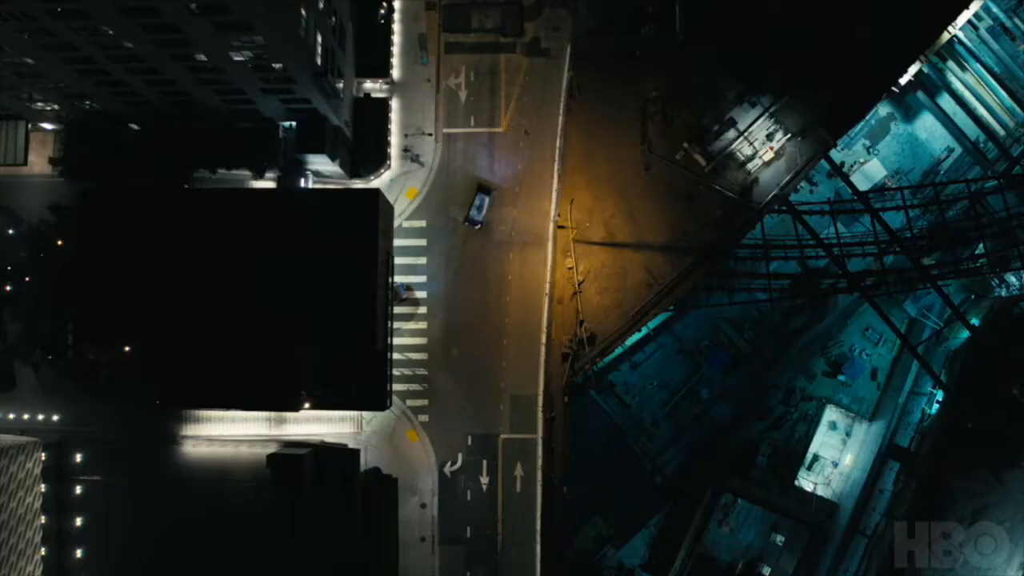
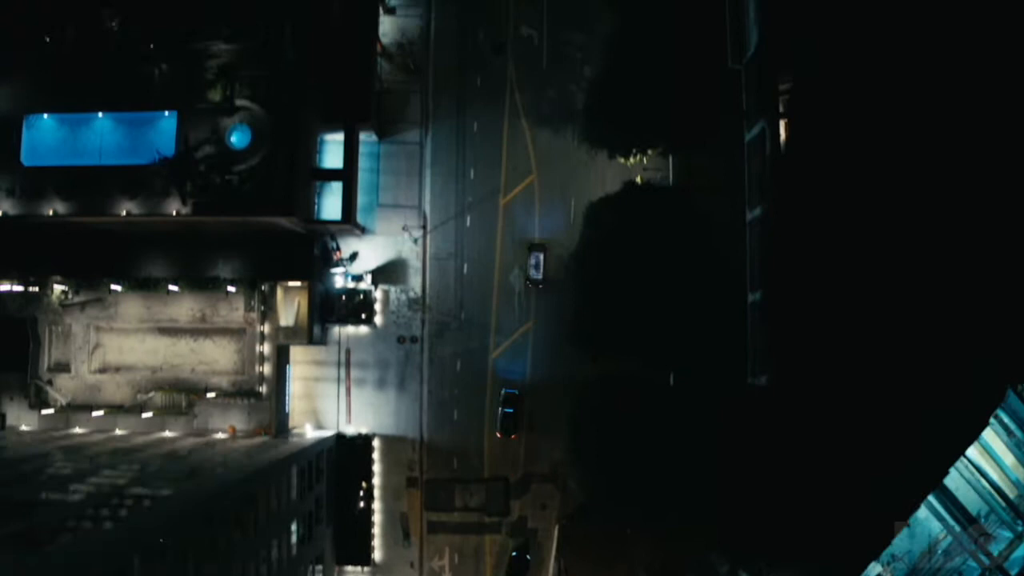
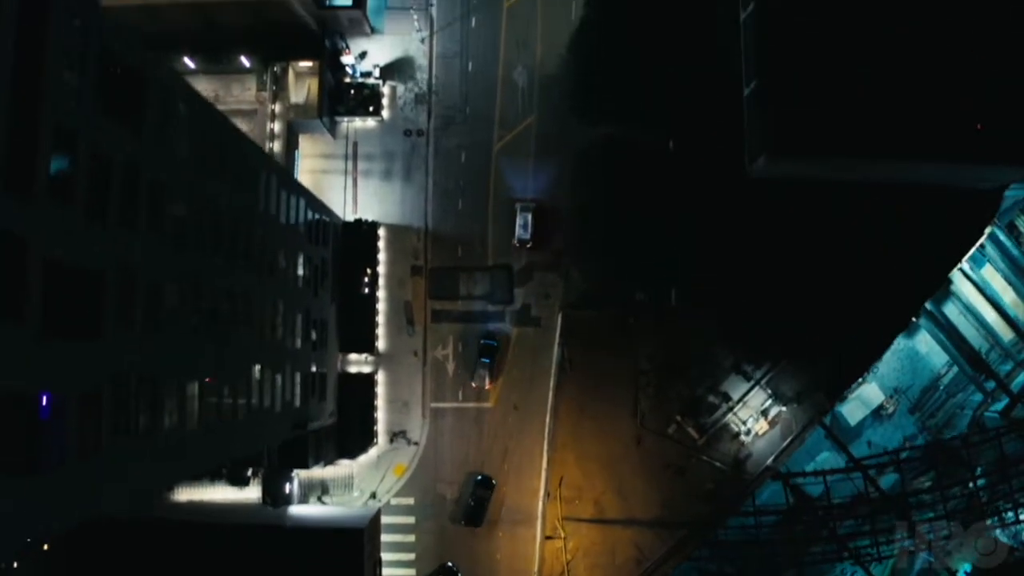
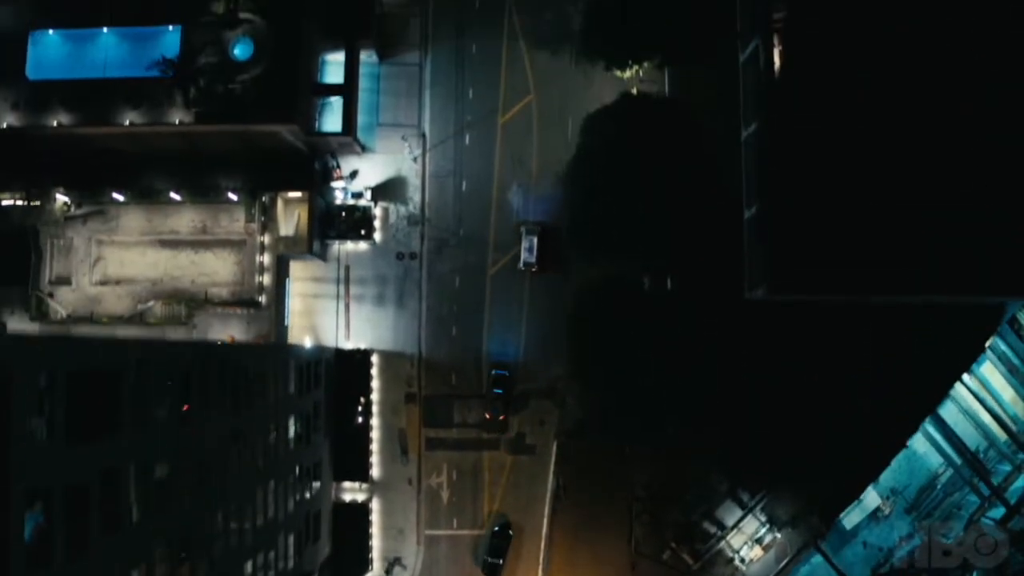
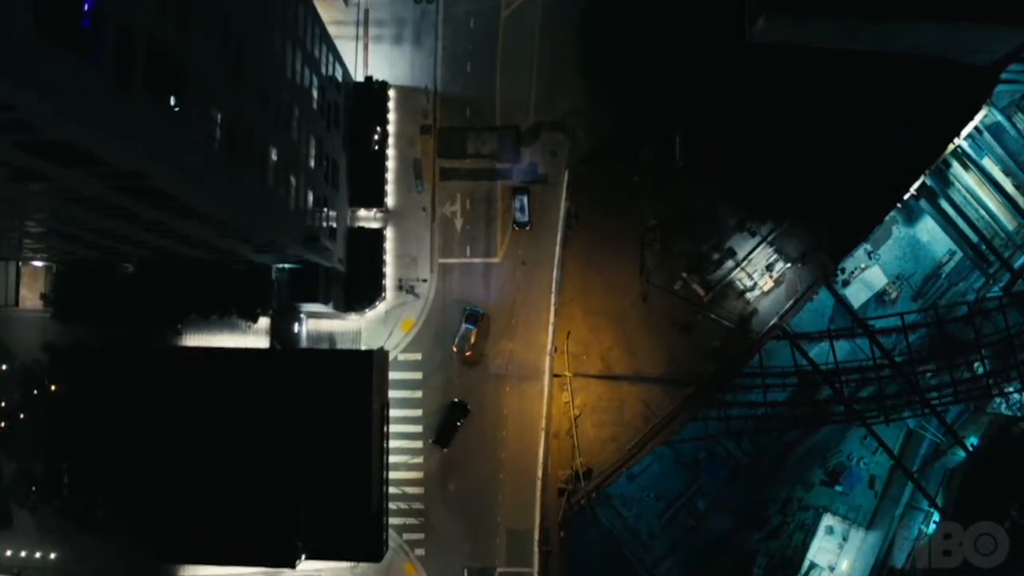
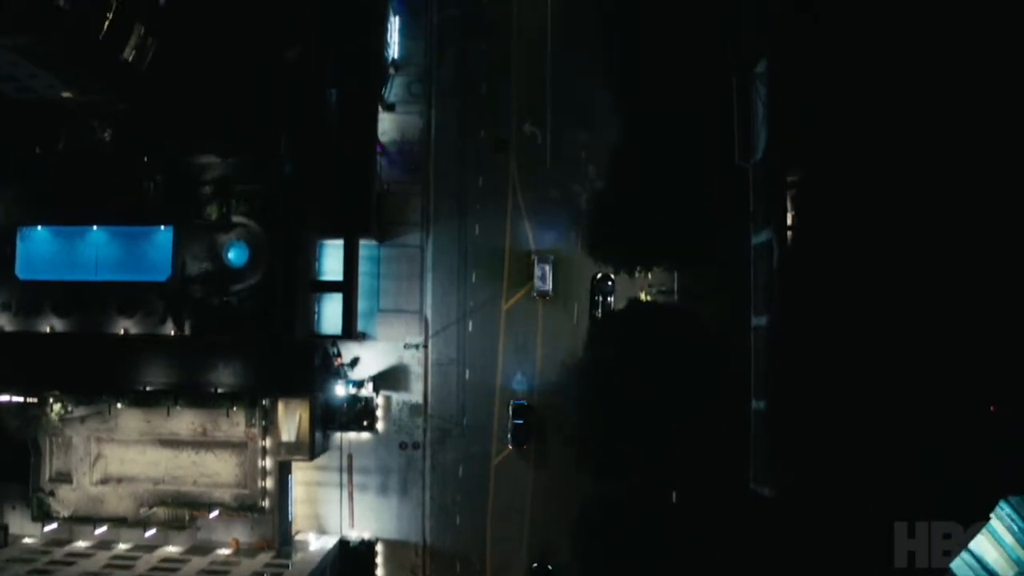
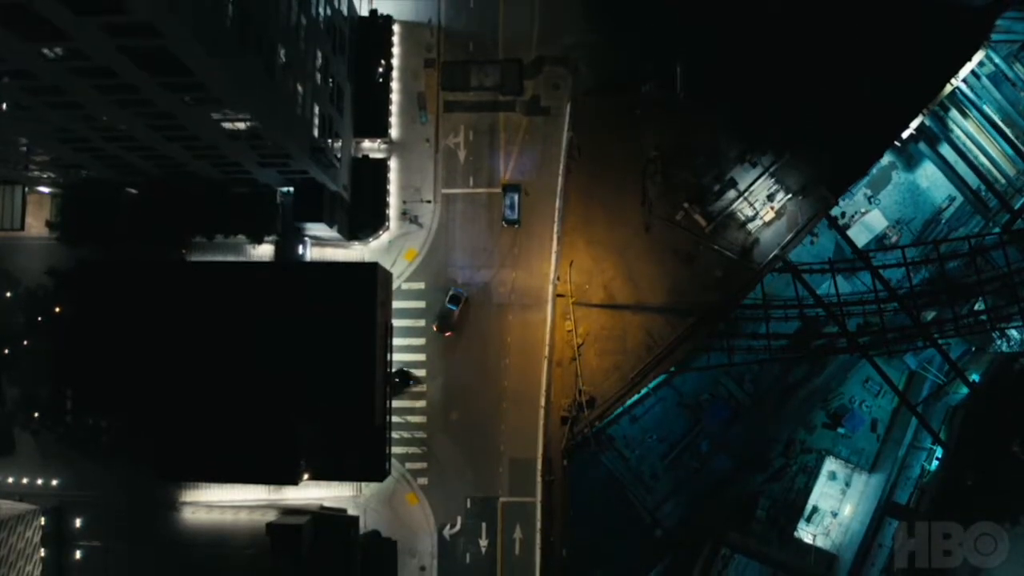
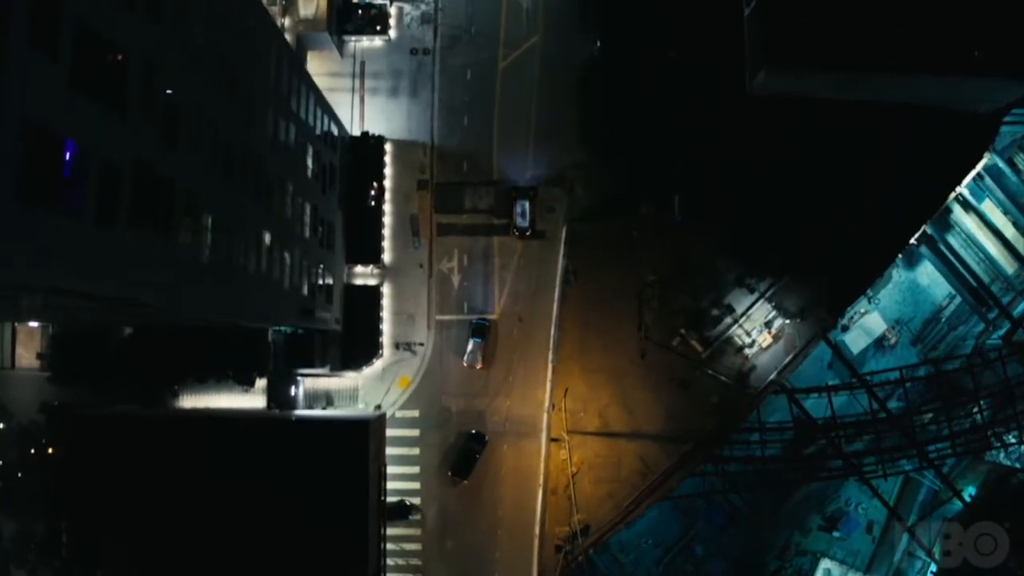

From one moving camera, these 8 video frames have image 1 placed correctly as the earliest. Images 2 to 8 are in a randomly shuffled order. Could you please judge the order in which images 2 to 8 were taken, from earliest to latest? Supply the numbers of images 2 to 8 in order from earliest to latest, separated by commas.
7, 5, 8, 3, 4, 2, 6
